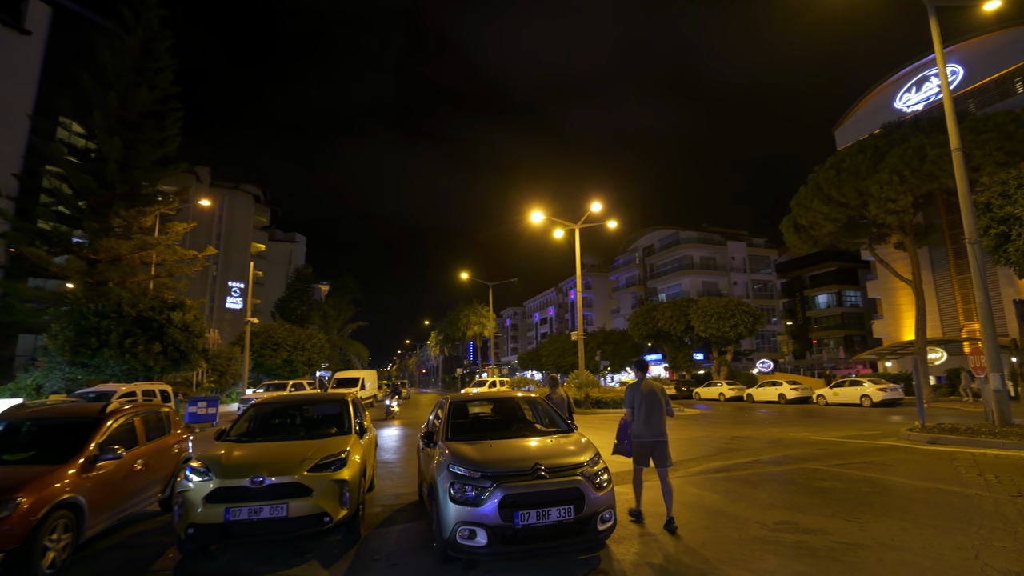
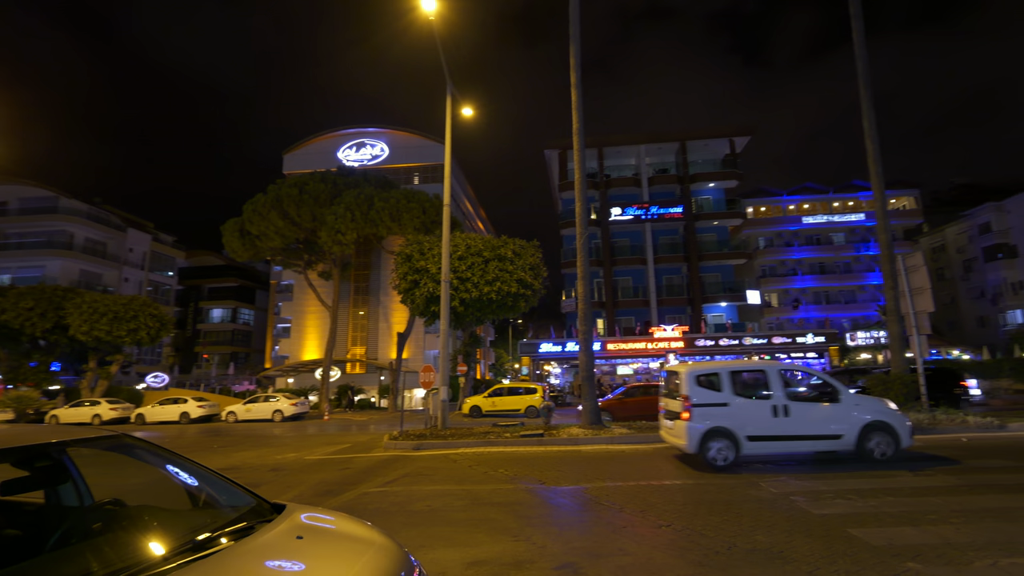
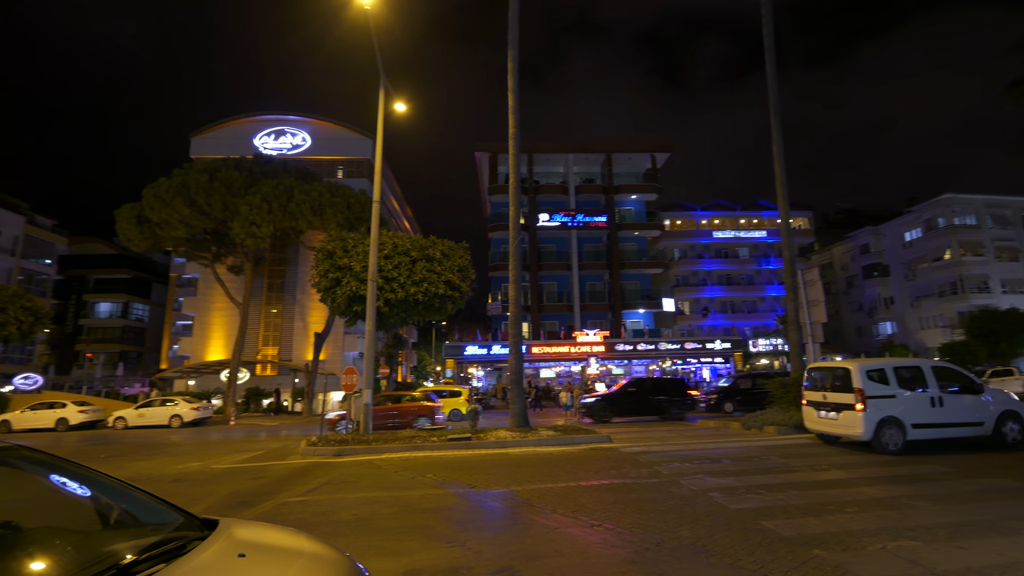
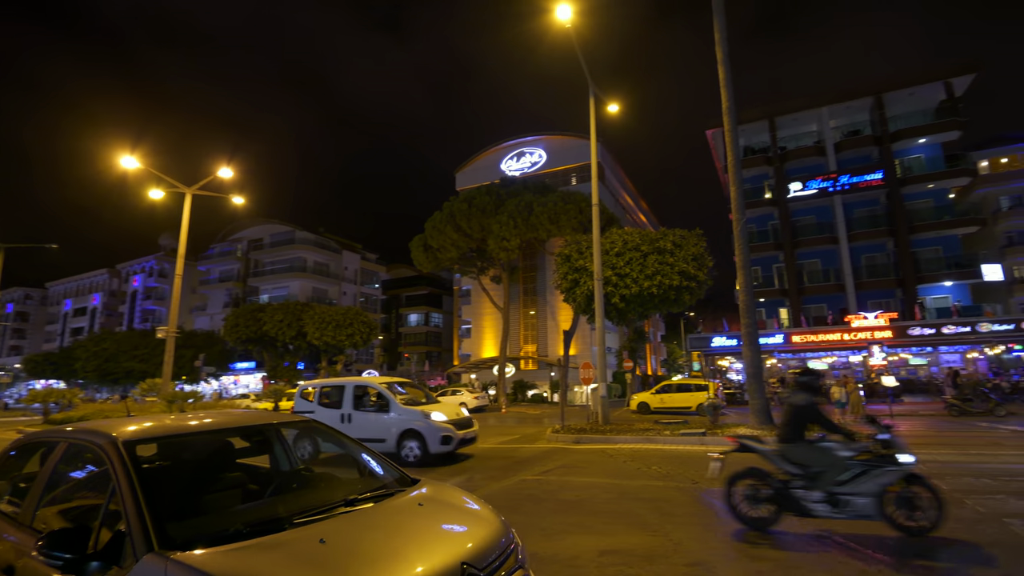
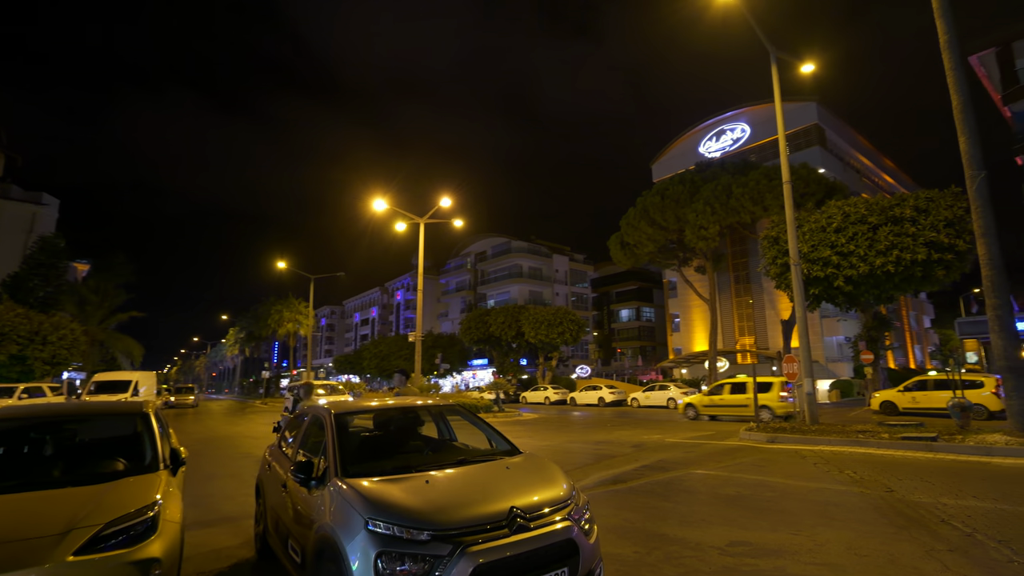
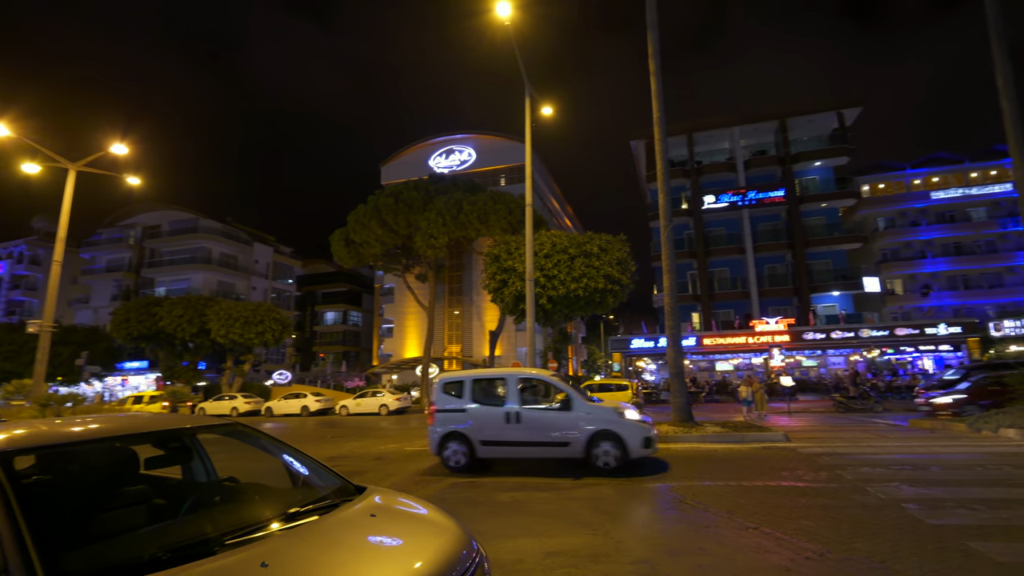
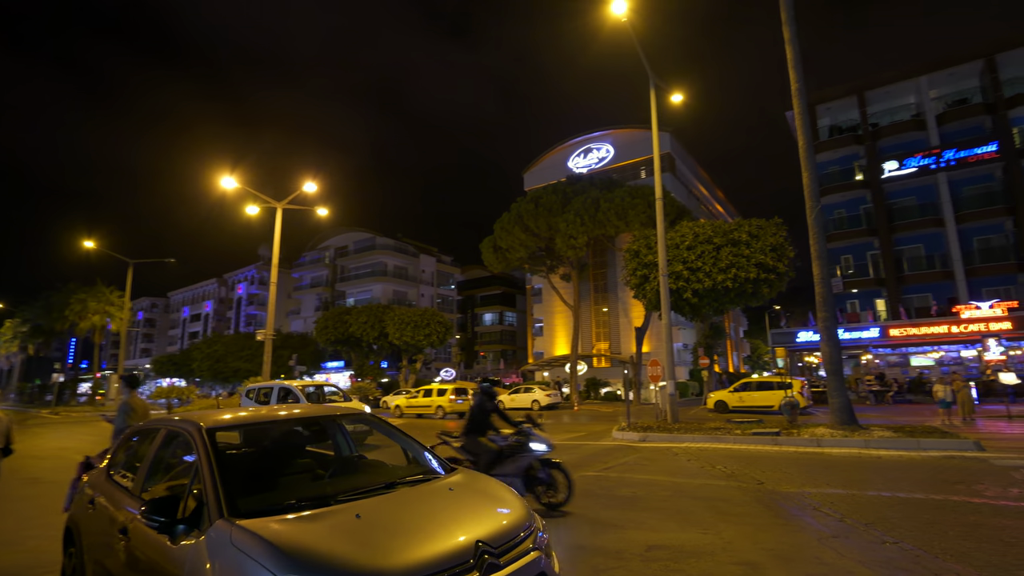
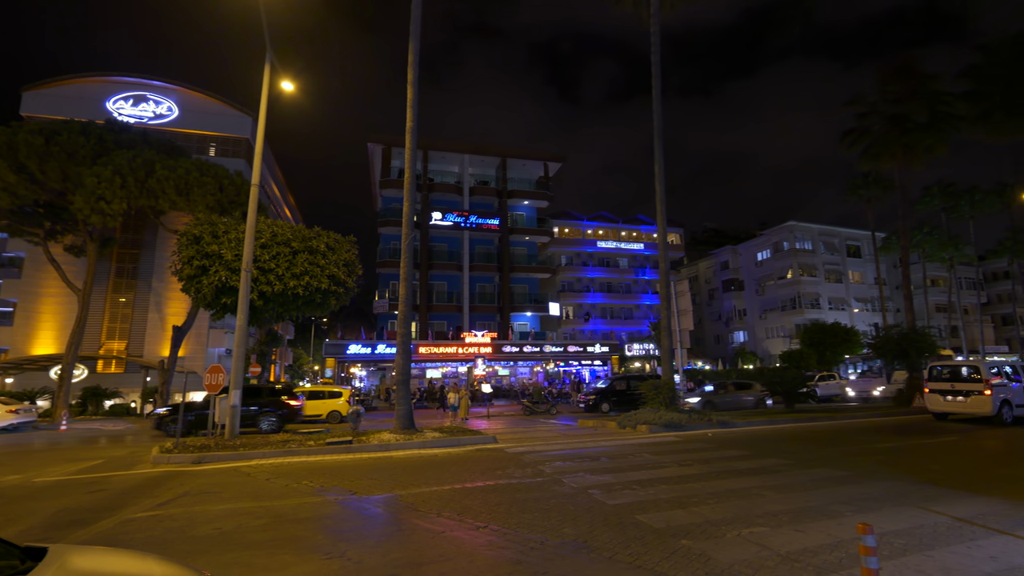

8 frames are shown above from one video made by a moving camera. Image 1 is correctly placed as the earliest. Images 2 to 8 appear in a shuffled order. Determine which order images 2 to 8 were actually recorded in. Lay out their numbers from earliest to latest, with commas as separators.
5, 7, 4, 6, 2, 3, 8
